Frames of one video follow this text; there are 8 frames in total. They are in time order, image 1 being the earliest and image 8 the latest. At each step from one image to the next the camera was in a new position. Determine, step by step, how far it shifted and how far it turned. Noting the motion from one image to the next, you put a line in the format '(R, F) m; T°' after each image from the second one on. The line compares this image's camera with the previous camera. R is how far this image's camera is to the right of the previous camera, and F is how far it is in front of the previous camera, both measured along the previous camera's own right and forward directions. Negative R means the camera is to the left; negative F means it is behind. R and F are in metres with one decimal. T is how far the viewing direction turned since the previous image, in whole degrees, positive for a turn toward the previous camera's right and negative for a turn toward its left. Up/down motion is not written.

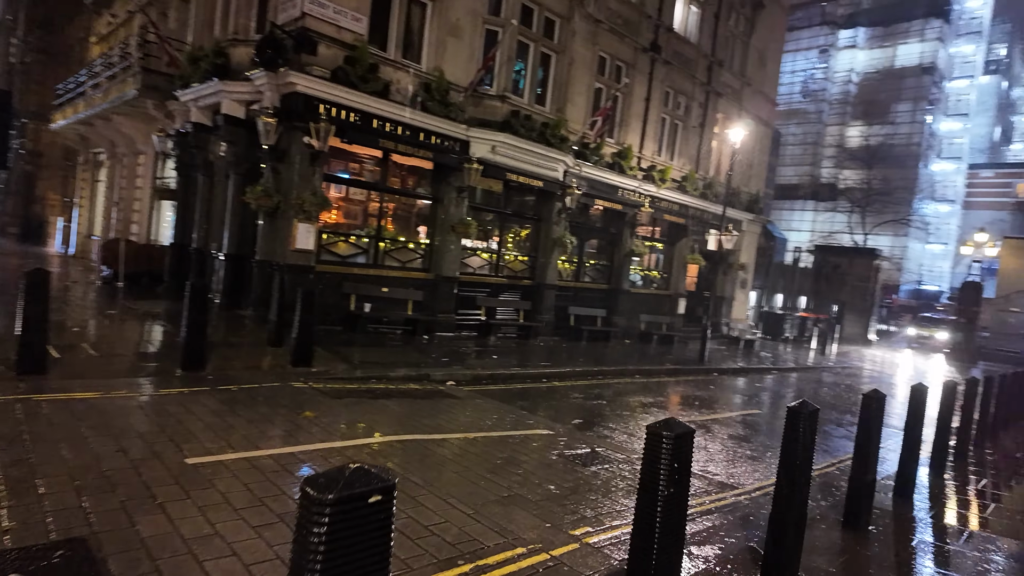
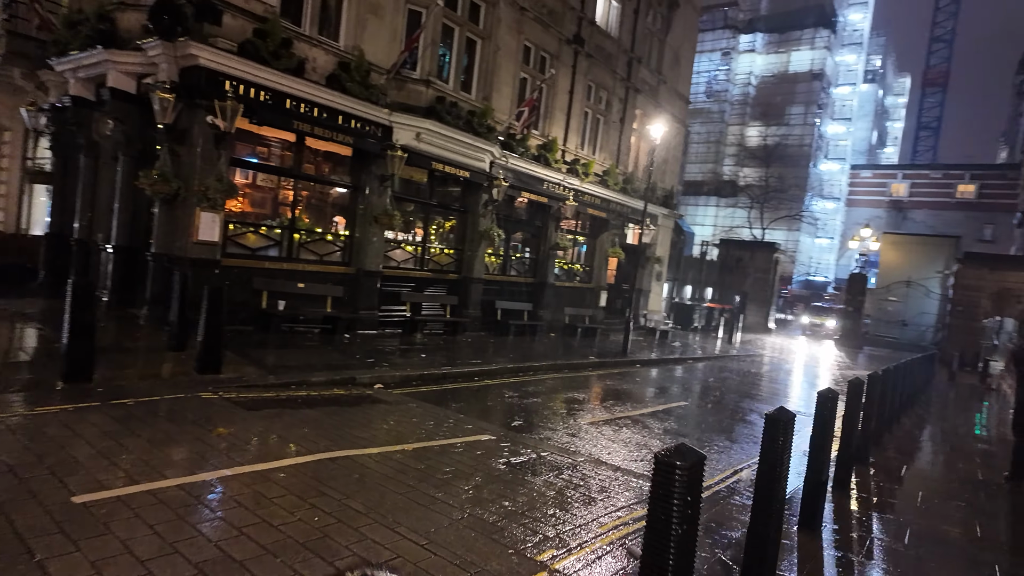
(-0.3, +0.5) m; +8°
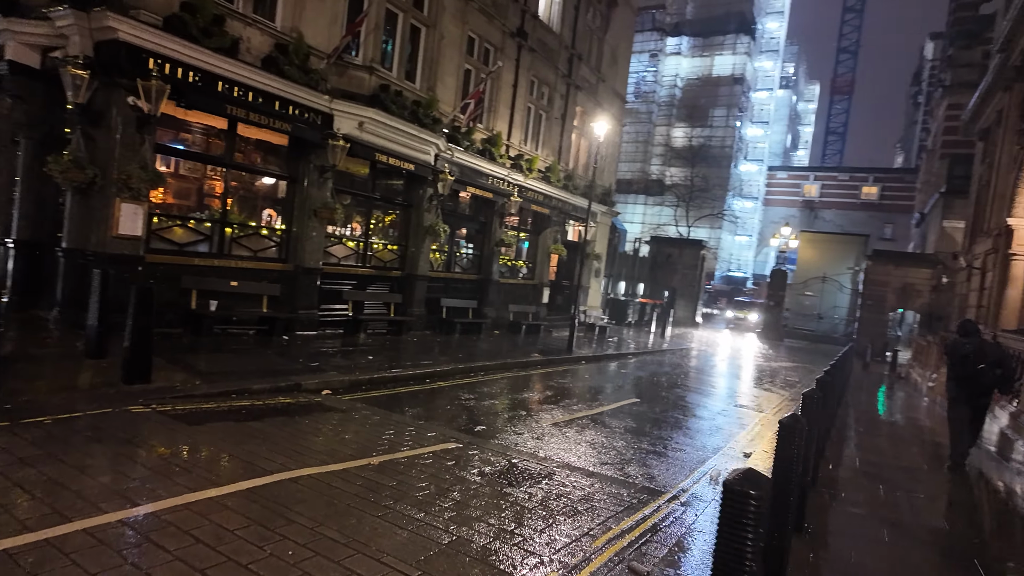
(-0.4, +0.4) m; +7°
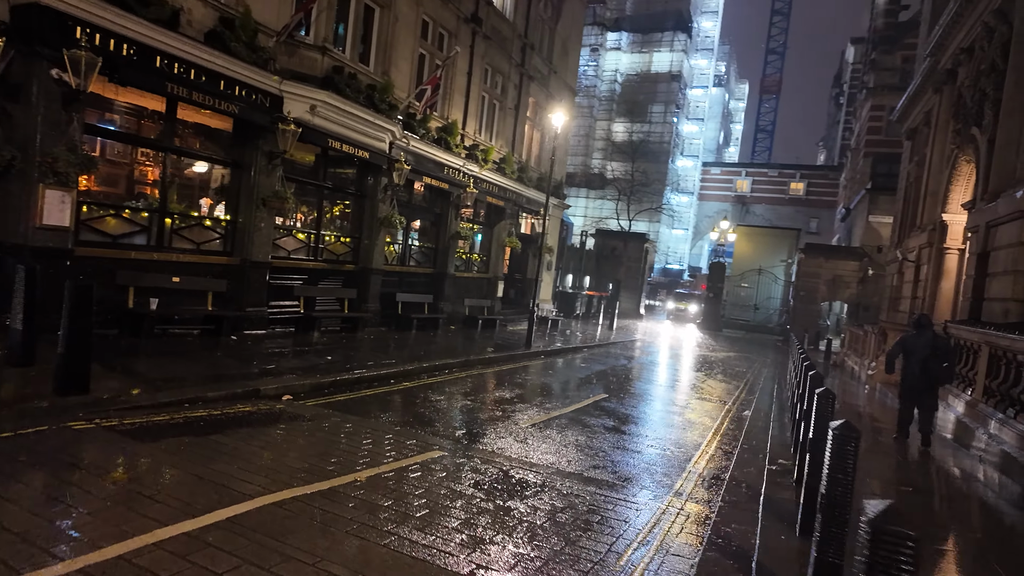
(-0.5, +0.4) m; +6°
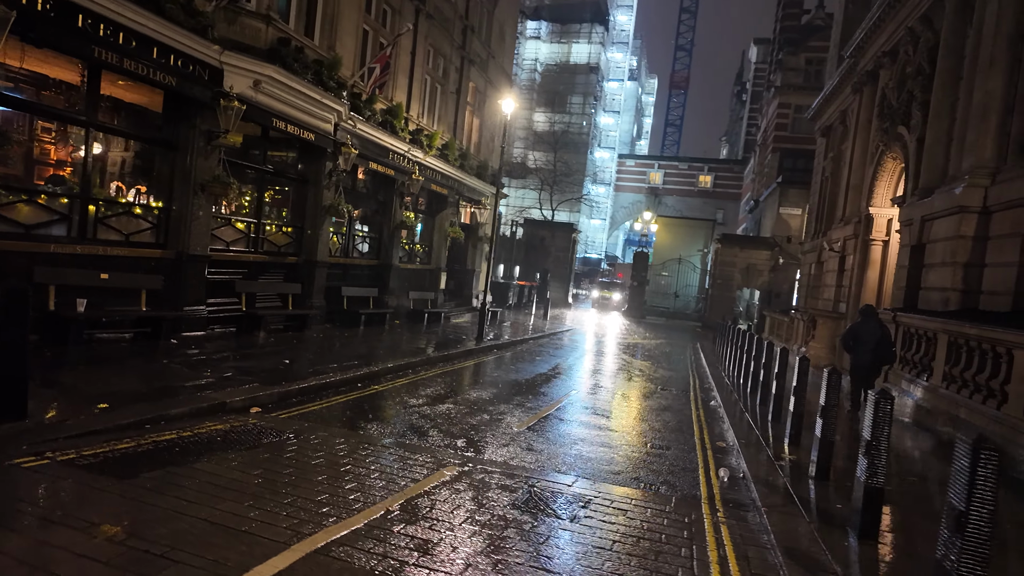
(-1.0, +0.6) m; +8°
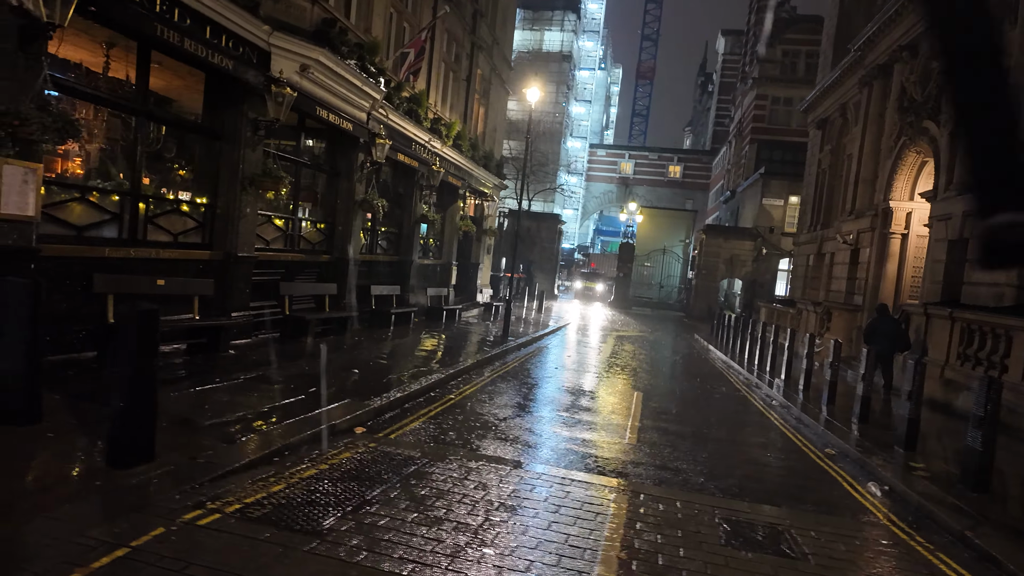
(-1.9, +0.6) m; +4°
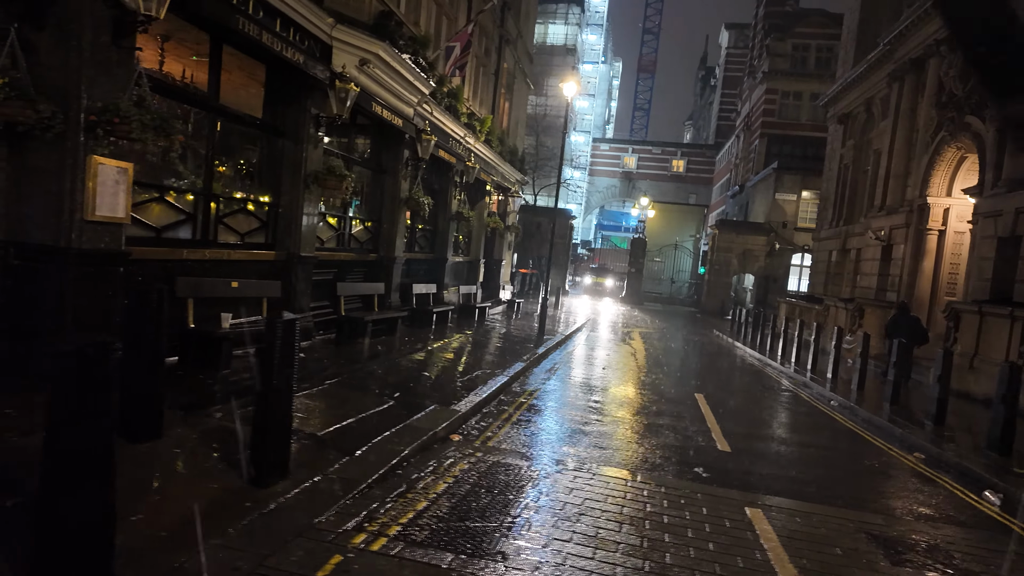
(-1.1, +0.2) m; +1°
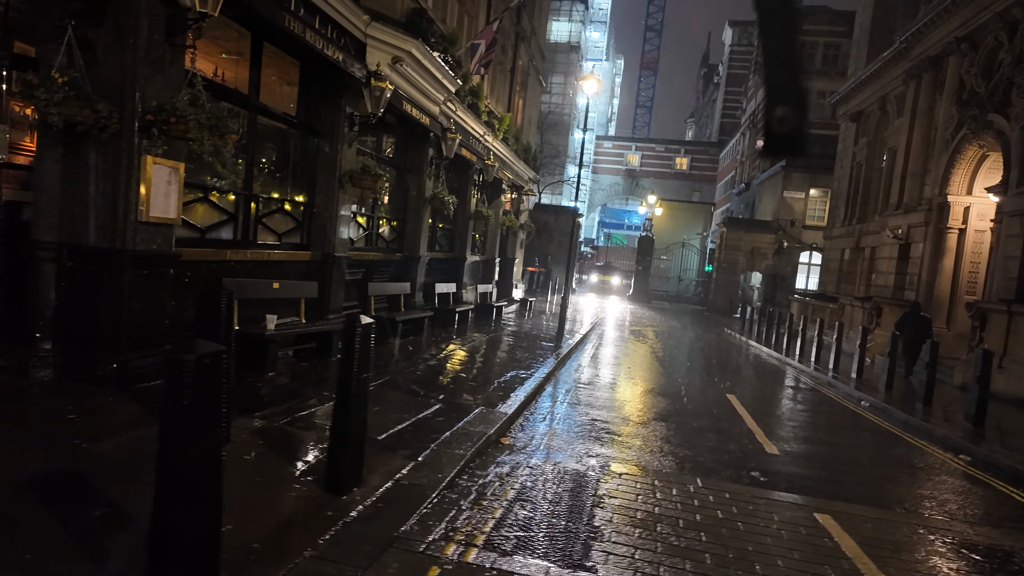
(-0.5, +0.1) m; 0°
